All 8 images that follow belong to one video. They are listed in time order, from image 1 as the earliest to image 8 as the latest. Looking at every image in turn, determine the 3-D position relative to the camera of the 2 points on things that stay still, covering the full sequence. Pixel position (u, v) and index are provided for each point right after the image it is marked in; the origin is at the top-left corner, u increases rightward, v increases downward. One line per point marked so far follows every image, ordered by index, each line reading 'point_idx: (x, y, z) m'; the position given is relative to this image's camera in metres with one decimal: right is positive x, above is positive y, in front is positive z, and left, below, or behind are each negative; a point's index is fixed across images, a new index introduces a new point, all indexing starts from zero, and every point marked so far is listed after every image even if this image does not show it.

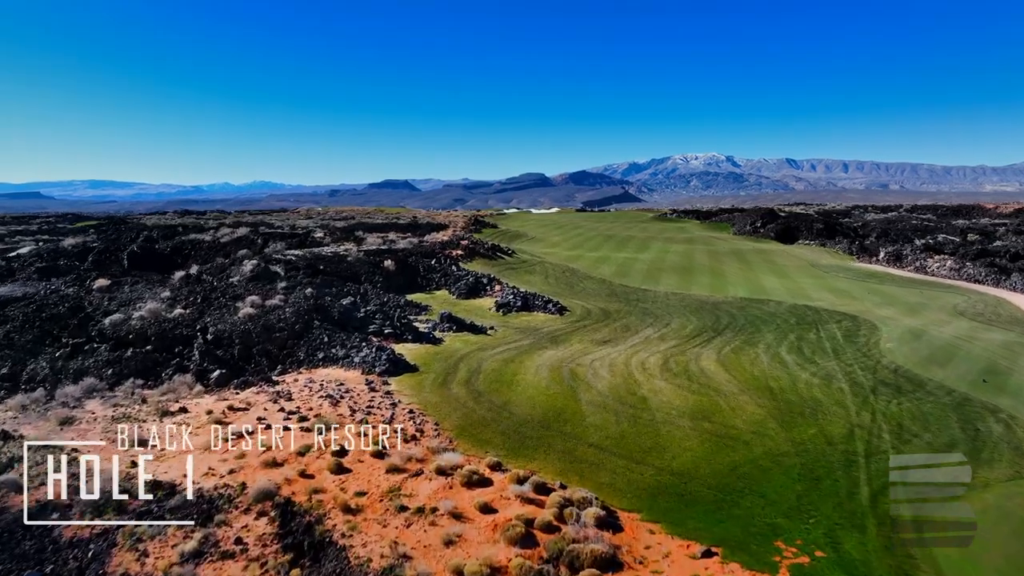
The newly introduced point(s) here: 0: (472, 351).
0: (-0.9, -1.4, +19.2) m
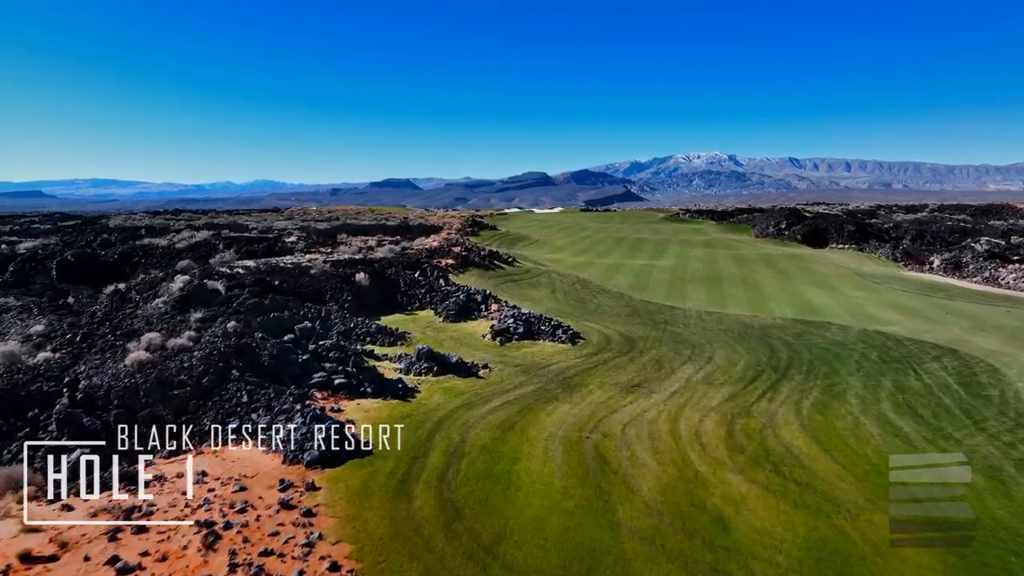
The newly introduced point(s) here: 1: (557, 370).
0: (-0.9, -1.9, +13.9) m
1: (+0.9, -1.7, +17.9) m
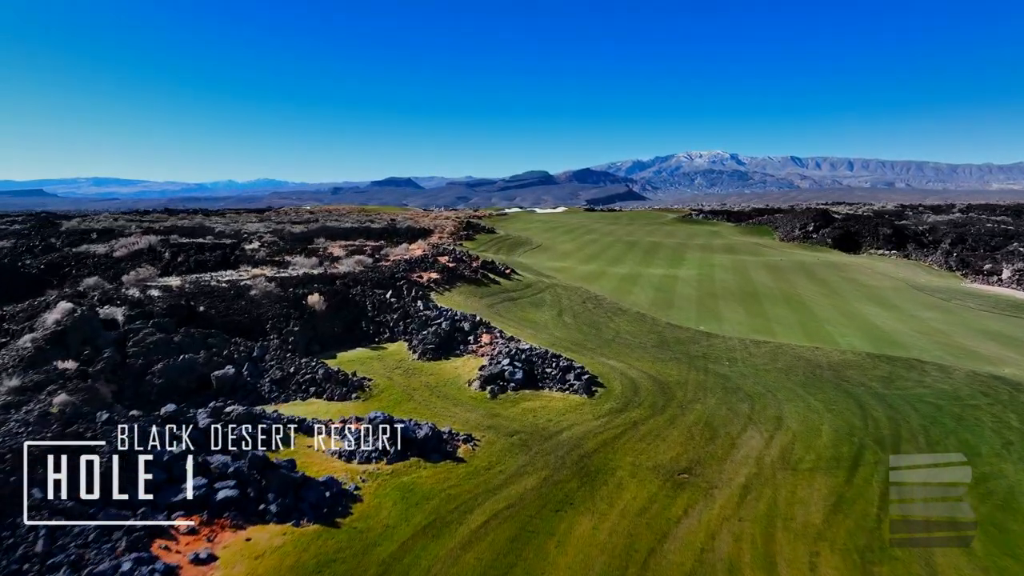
0: (-1.0, -2.5, +8.7) m
1: (+0.8, -2.3, +12.6) m
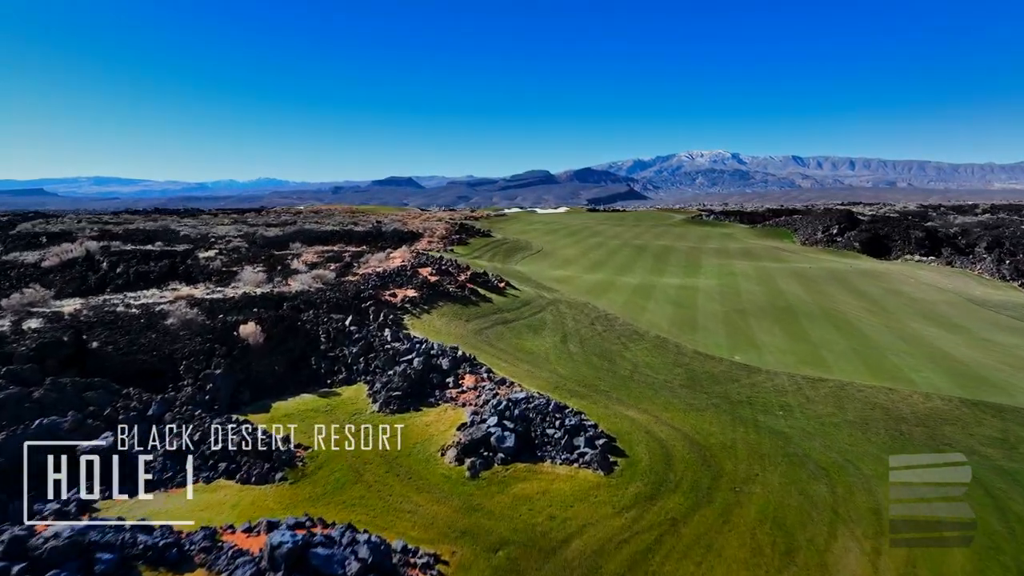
0: (-1.2, -3.0, +4.6) m
1: (+0.7, -2.7, +8.5) m
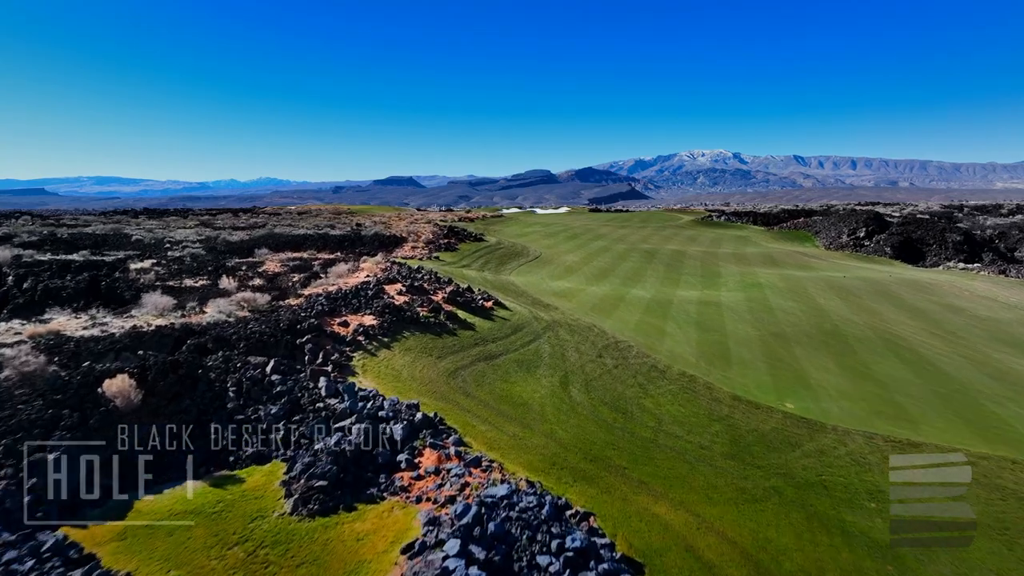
0: (-1.4, -3.4, +0.3) m
1: (+0.4, -3.2, +4.2) m
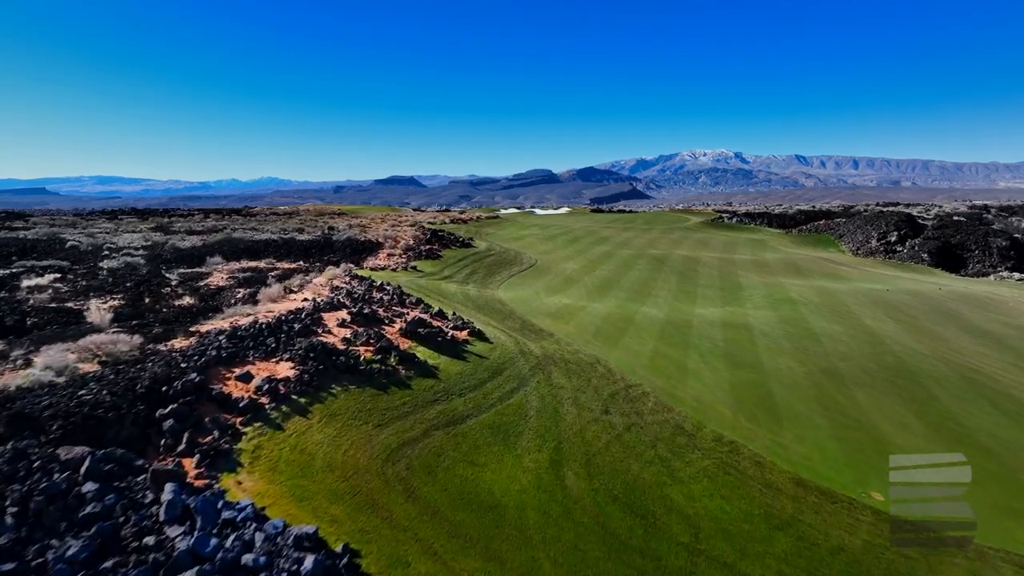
0: (-1.8, -3.9, -4.0) m
1: (0.0, -3.7, -0.1) m
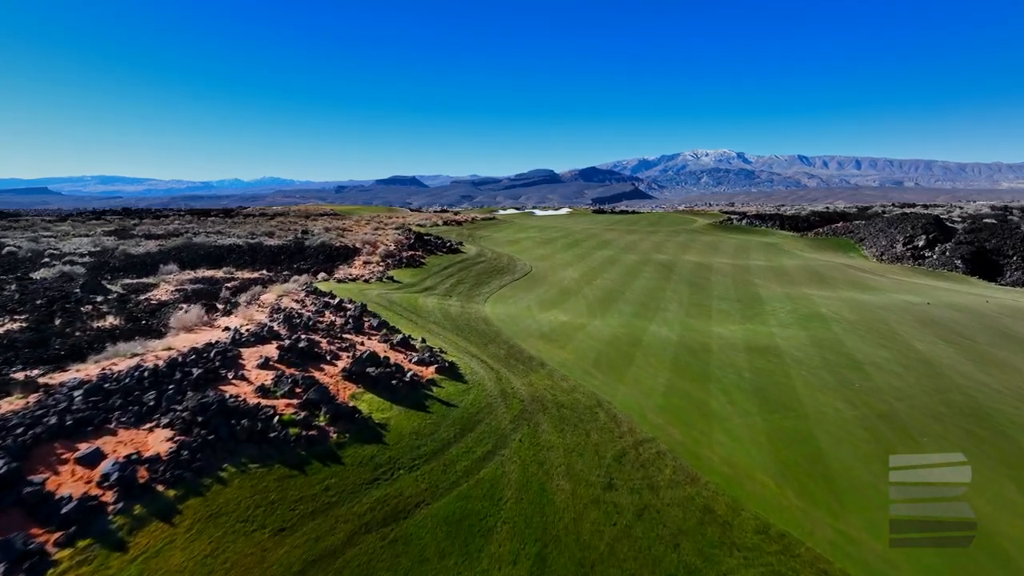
0: (-2.1, -4.2, -7.1) m
1: (-0.3, -4.0, -3.2) m
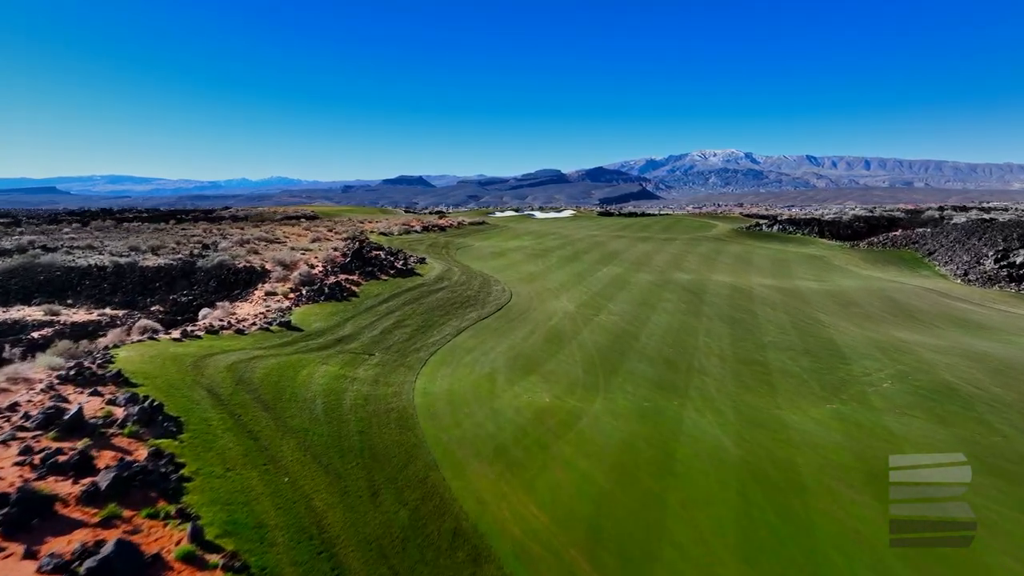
0: (-3.2, -5.2, -15.2) m
1: (-1.3, -4.9, -11.3) m
